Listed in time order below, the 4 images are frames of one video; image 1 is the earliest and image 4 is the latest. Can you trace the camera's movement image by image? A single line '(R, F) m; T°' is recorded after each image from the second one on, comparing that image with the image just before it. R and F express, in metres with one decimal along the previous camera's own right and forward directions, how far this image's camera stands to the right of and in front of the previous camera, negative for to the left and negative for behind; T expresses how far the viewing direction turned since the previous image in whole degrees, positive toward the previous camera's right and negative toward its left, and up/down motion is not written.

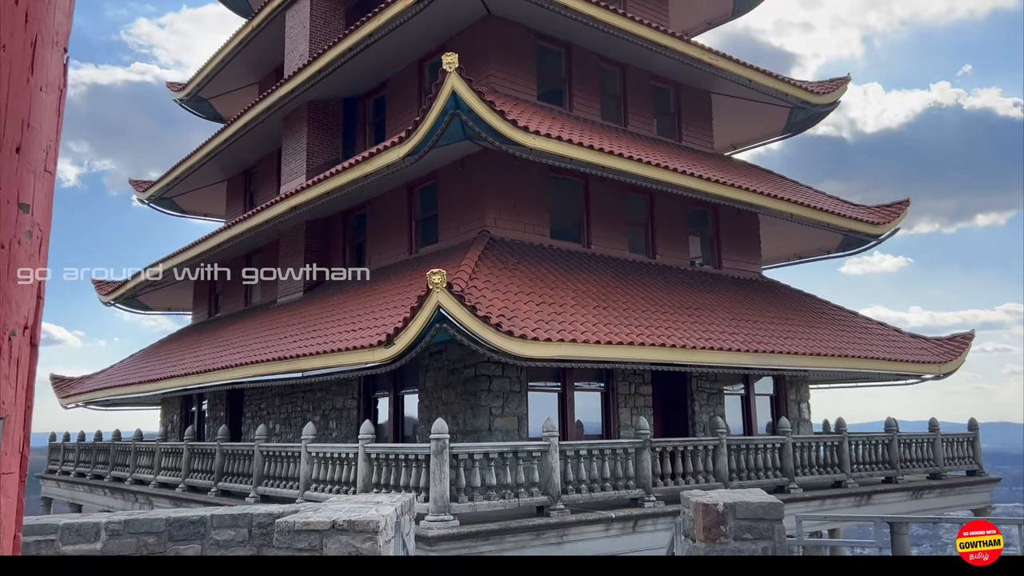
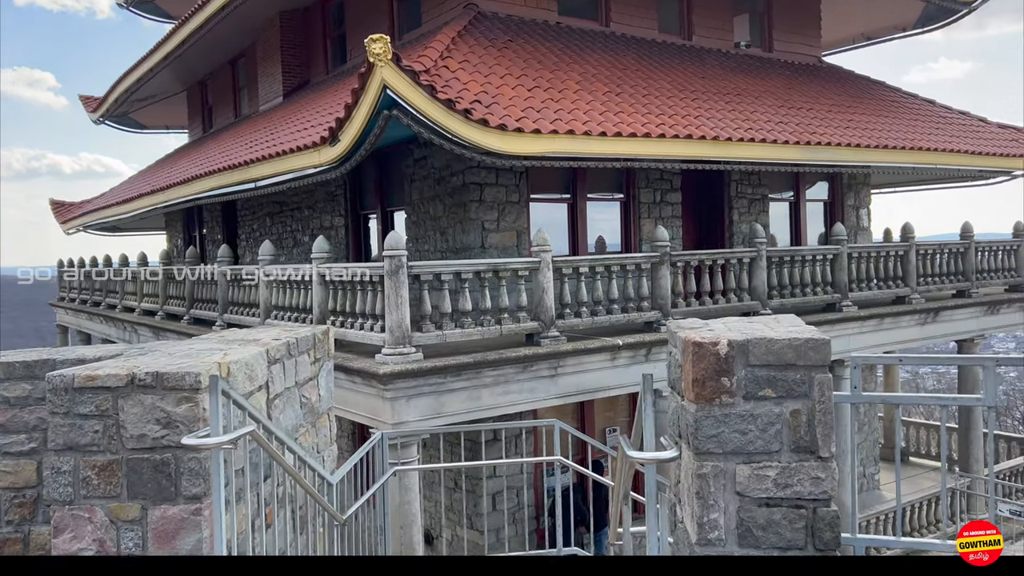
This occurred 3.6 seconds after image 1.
(+0.6, +1.8) m; -4°
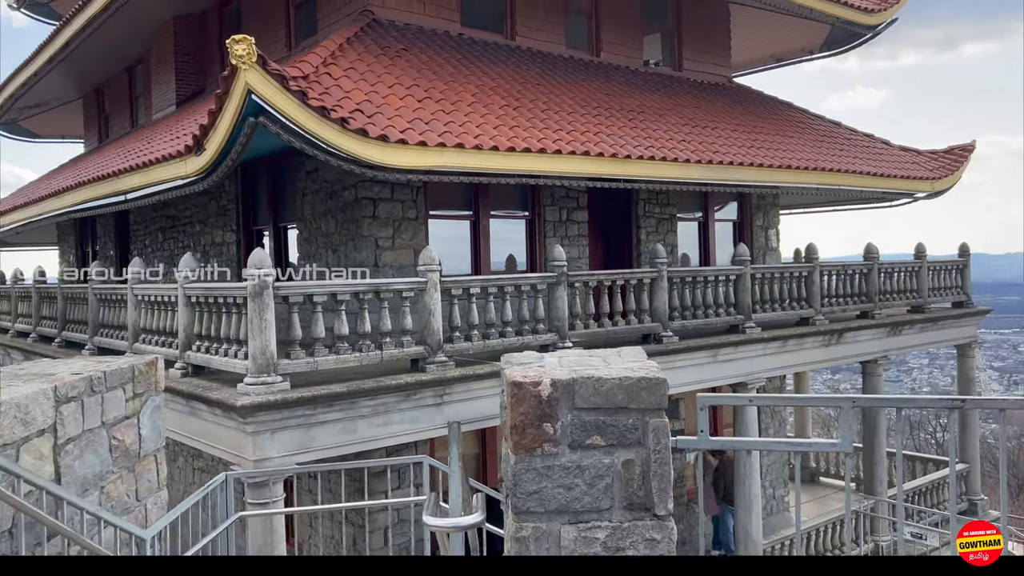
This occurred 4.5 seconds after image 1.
(+0.4, +0.4) m; +5°
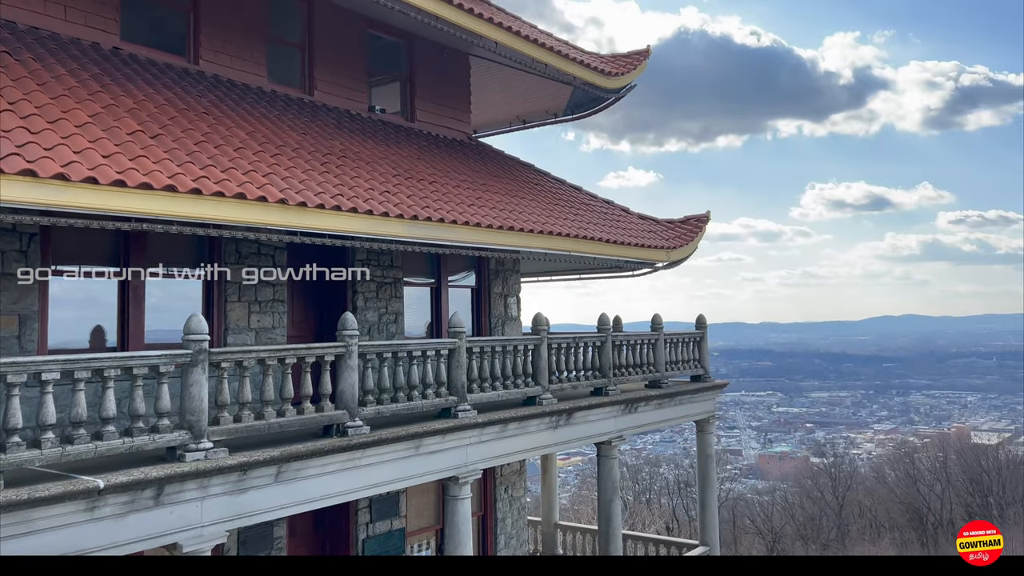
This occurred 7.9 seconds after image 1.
(+1.2, +1.4) m; +14°
